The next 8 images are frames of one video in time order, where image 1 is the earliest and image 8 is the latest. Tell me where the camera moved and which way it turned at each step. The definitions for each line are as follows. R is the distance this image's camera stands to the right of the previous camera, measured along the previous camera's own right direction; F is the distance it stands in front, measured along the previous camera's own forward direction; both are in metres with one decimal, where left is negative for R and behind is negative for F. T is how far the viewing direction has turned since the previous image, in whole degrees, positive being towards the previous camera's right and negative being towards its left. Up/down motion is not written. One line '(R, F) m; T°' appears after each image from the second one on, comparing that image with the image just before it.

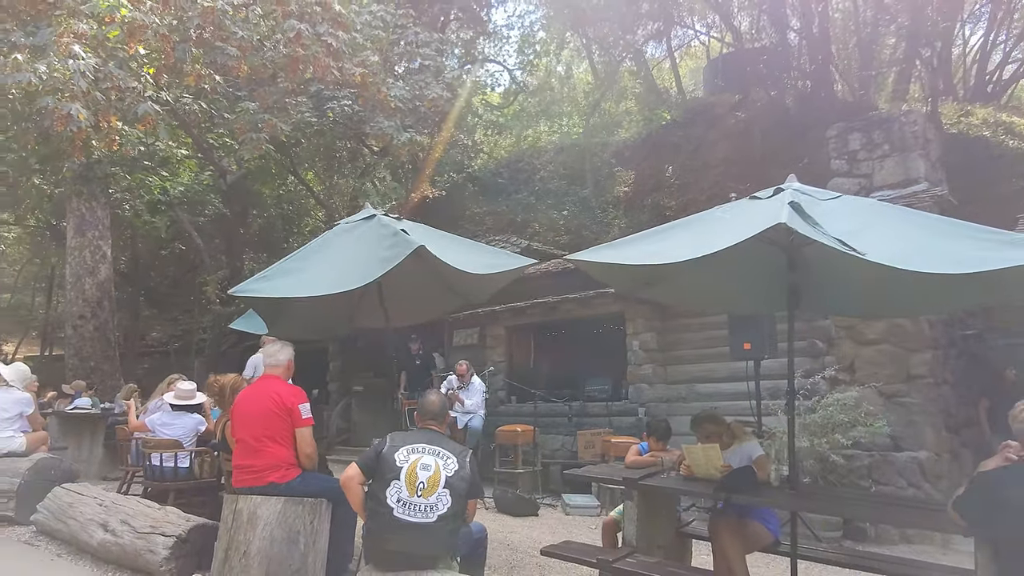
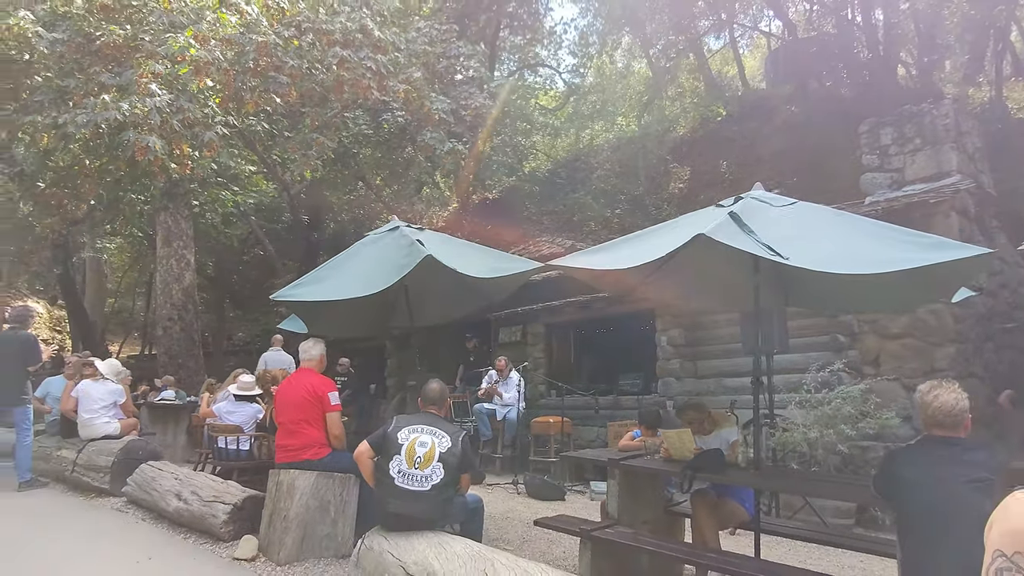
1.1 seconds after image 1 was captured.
(+0.6, -0.6) m; -6°
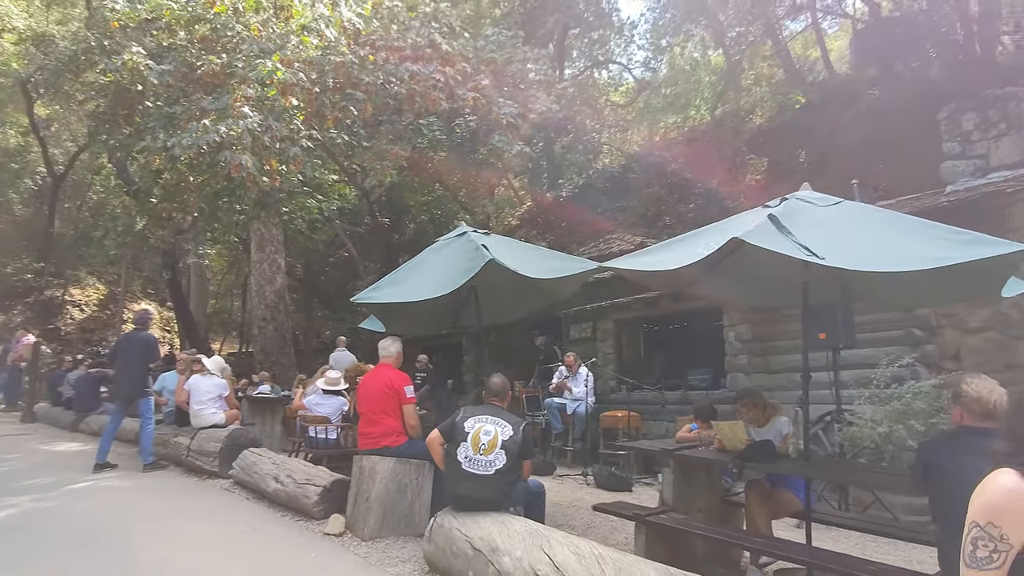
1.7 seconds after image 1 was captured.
(+0.2, -0.4) m; -7°
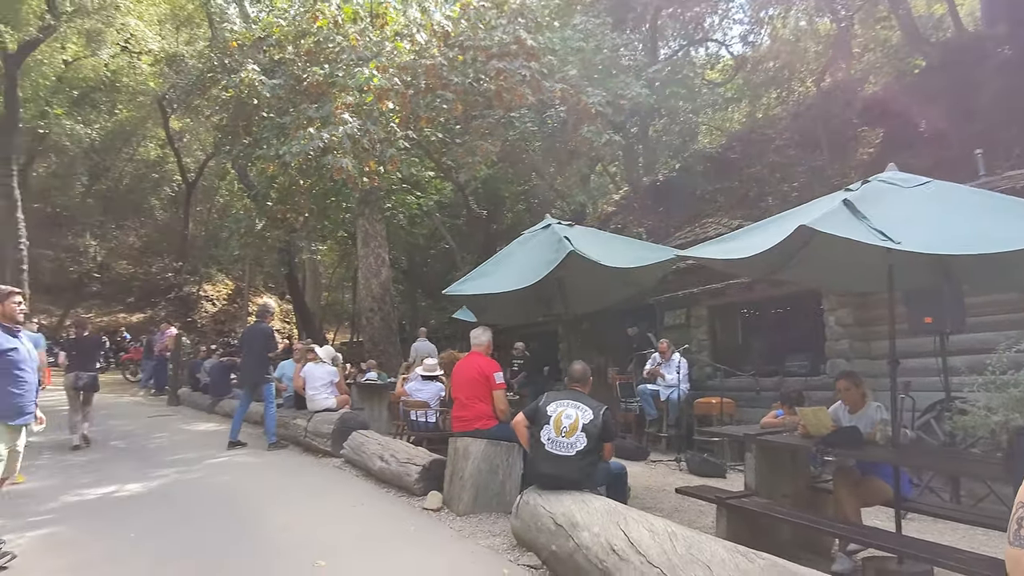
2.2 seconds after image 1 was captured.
(+0.2, -0.2) m; -9°
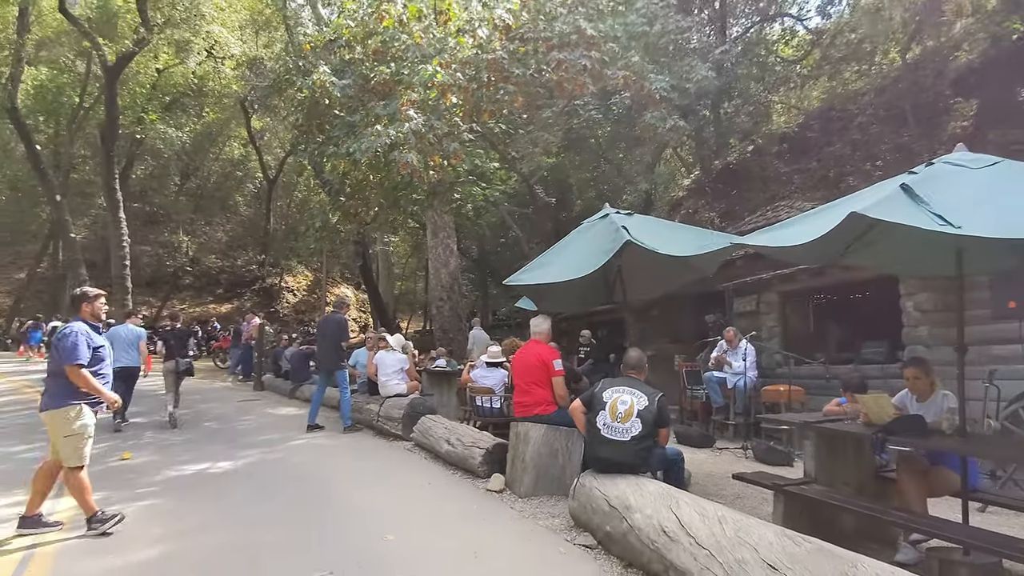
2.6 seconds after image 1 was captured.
(+0.1, -0.2) m; -6°
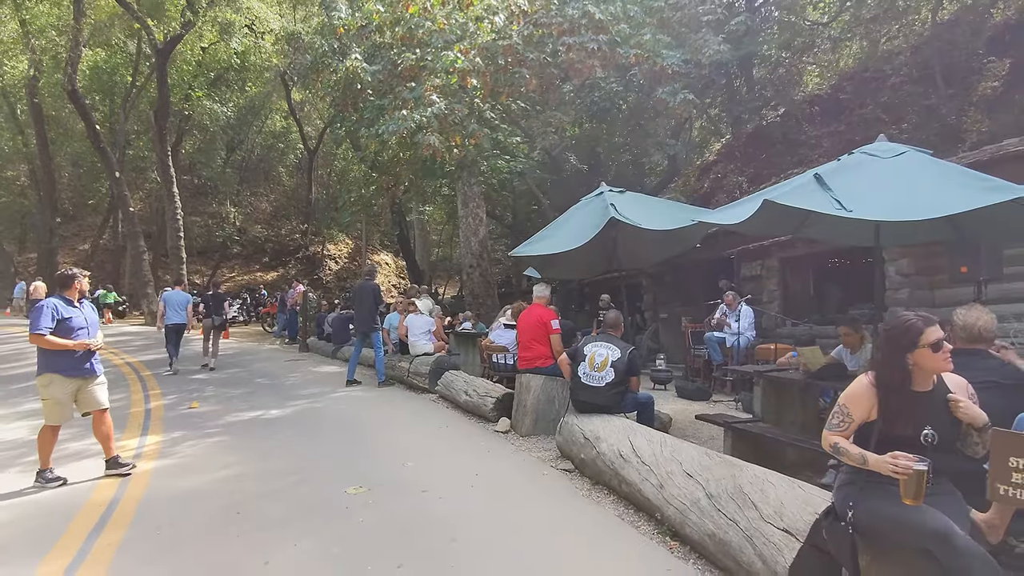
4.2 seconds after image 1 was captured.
(+0.4, -1.0) m; -4°
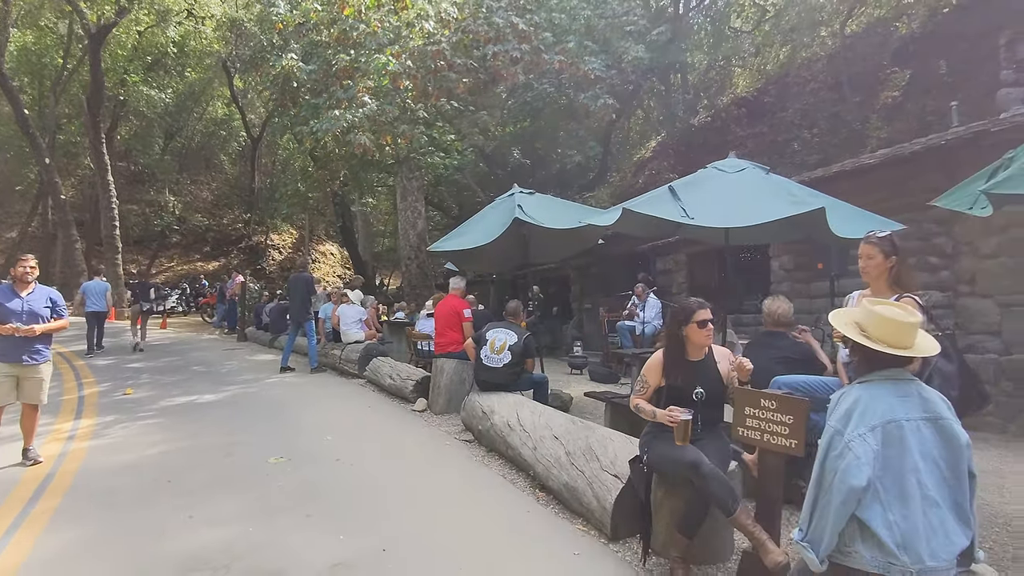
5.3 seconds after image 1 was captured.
(+0.4, -0.8) m; +4°
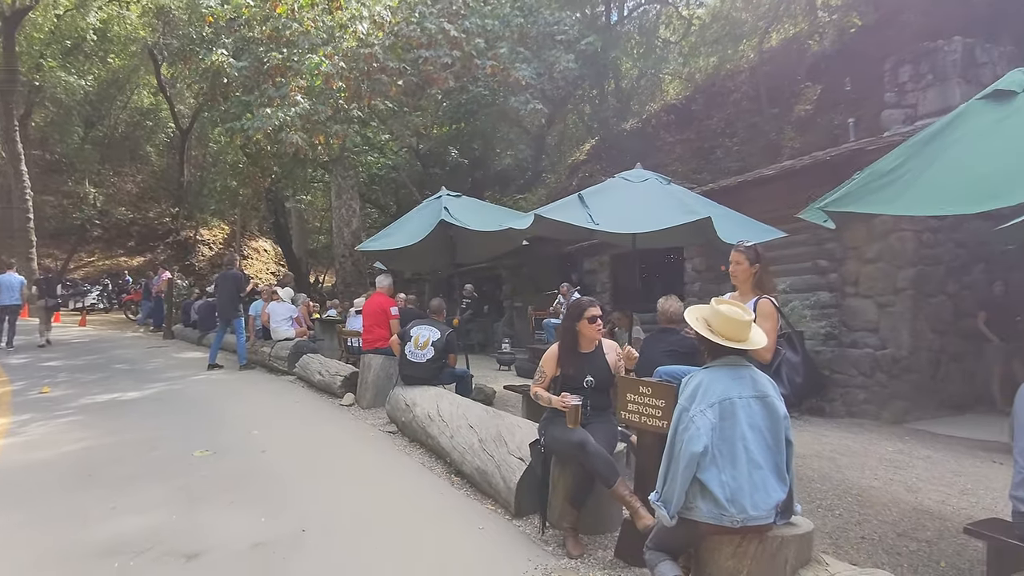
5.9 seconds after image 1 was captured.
(+0.2, -0.4) m; +5°
